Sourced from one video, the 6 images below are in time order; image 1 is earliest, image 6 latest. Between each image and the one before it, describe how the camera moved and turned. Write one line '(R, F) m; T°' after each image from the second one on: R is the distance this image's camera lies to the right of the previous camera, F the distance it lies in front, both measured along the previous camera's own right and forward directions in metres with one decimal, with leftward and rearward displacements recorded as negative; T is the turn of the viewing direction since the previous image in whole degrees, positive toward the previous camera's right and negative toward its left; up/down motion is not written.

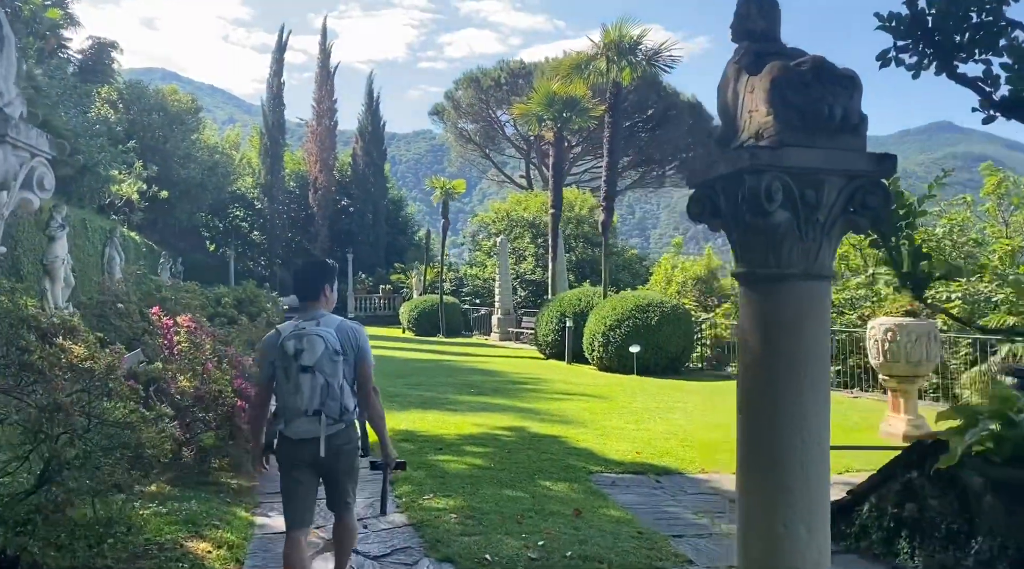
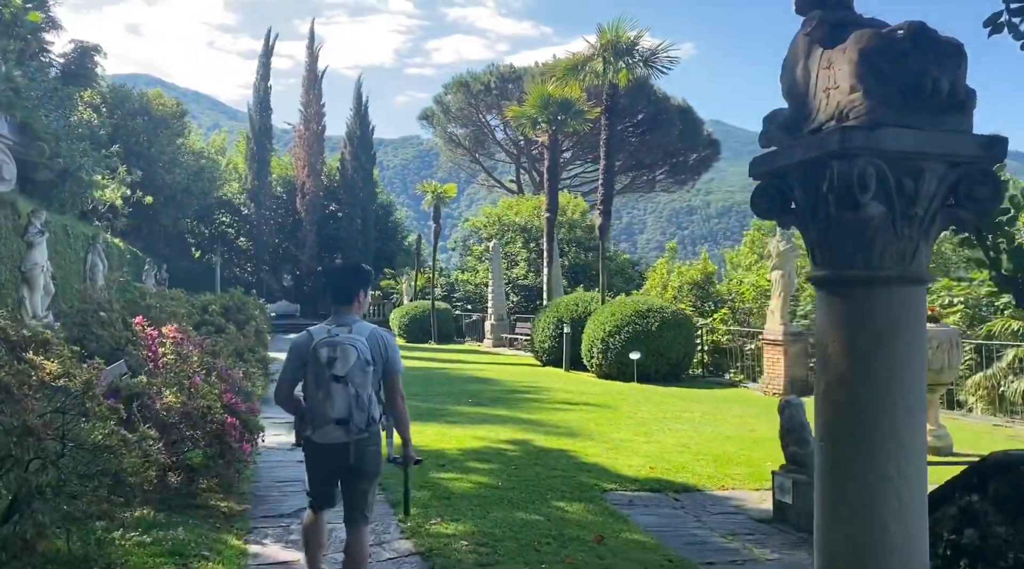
(-0.1, +0.3) m; +1°
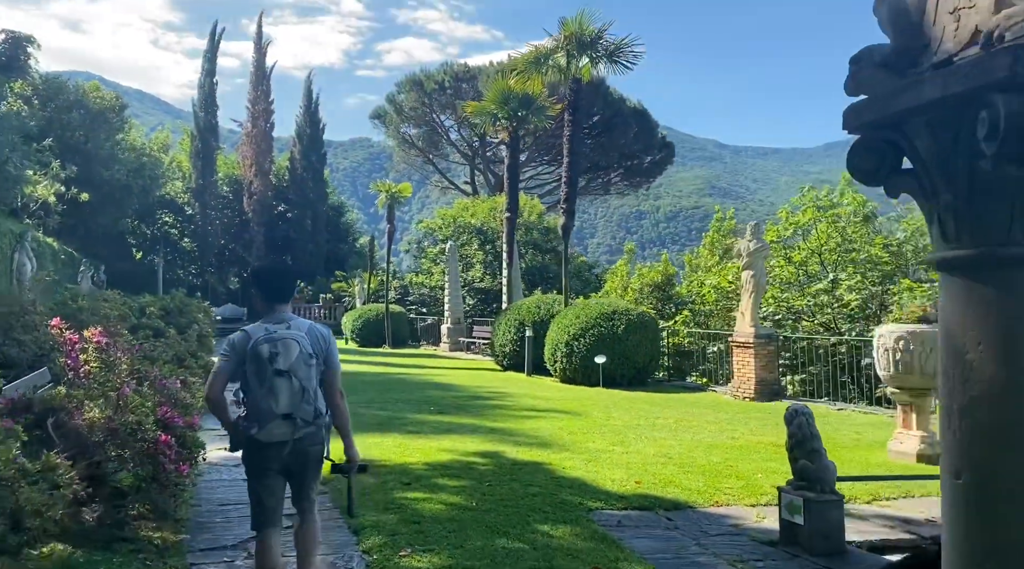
(-0.1, +0.6) m; +3°
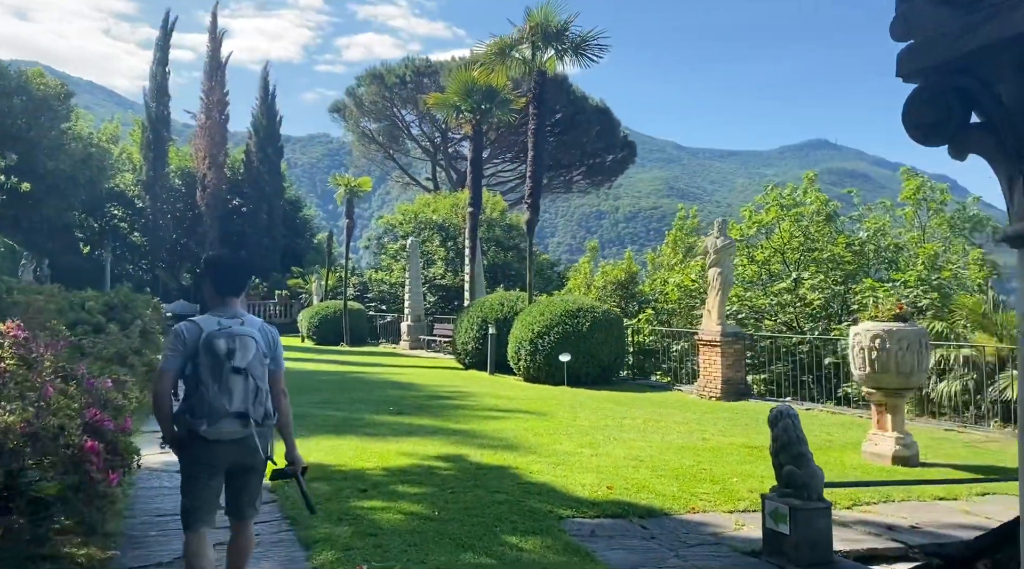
(0.0, +0.3) m; +3°
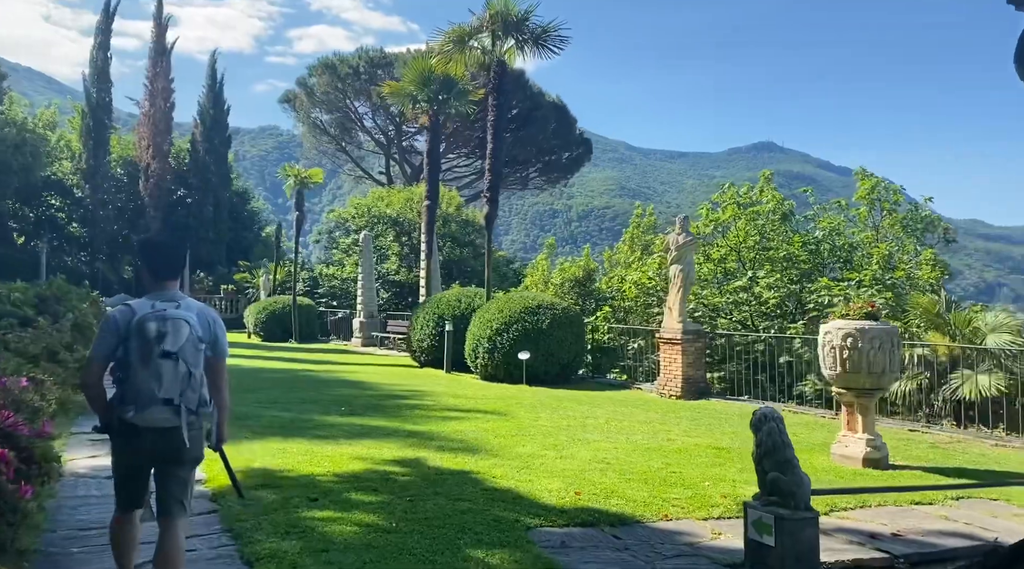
(-0.1, +0.3) m; +3°
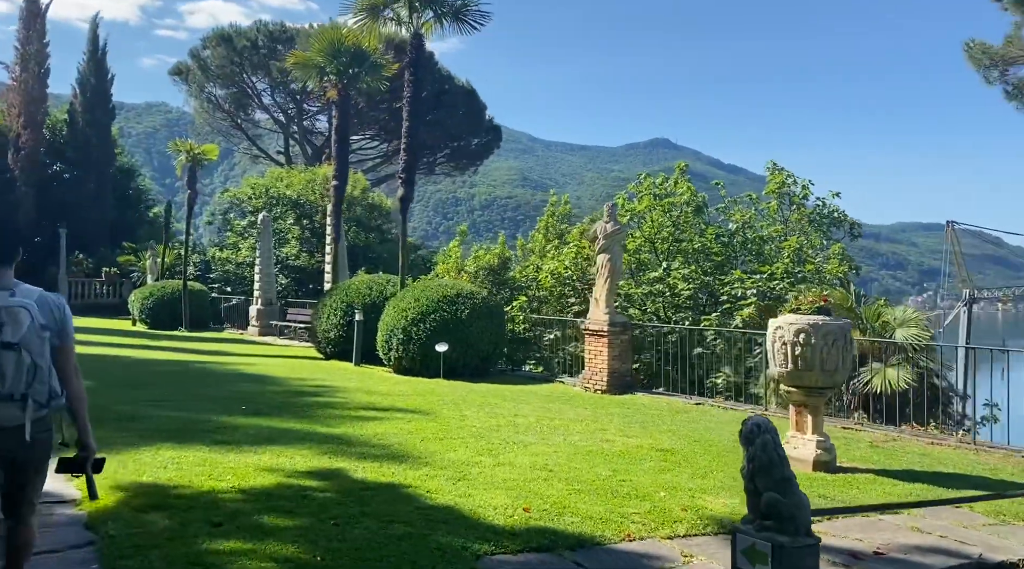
(-0.2, +0.7) m; +7°
